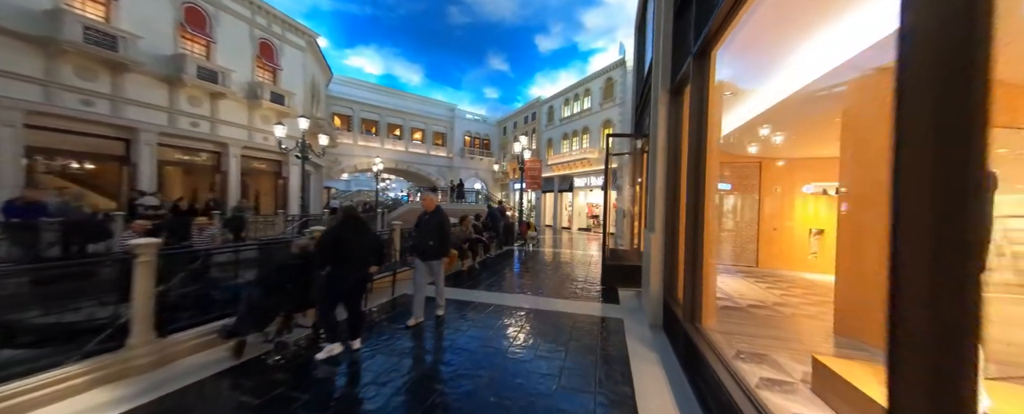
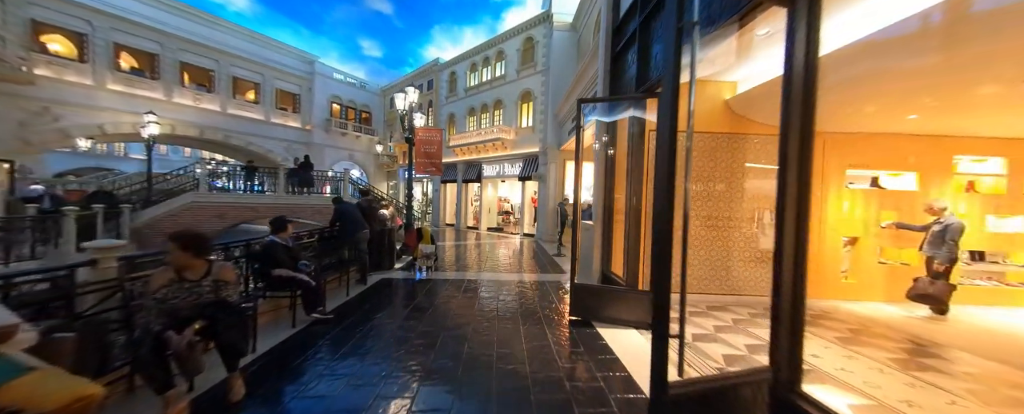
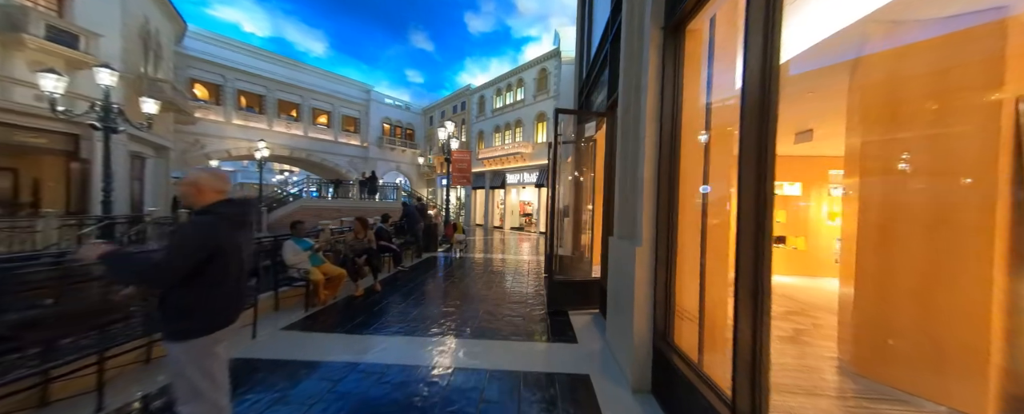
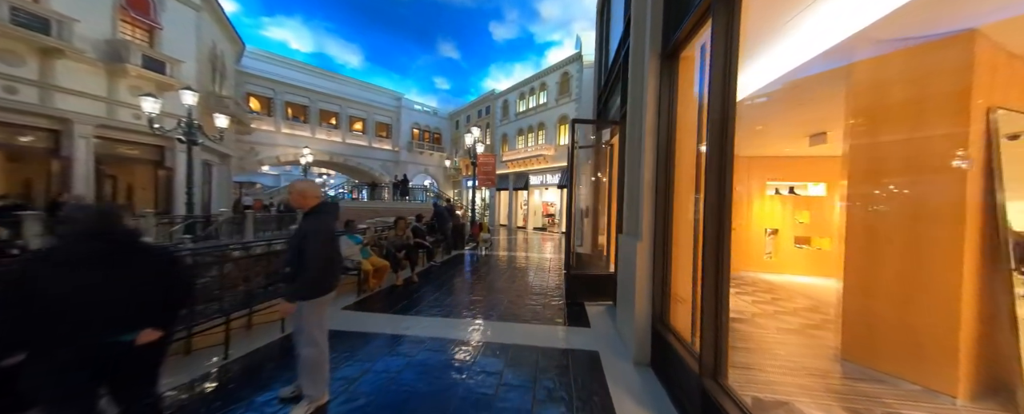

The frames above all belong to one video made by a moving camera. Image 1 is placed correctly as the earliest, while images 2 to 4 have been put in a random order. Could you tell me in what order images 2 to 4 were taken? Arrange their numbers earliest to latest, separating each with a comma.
4, 3, 2
